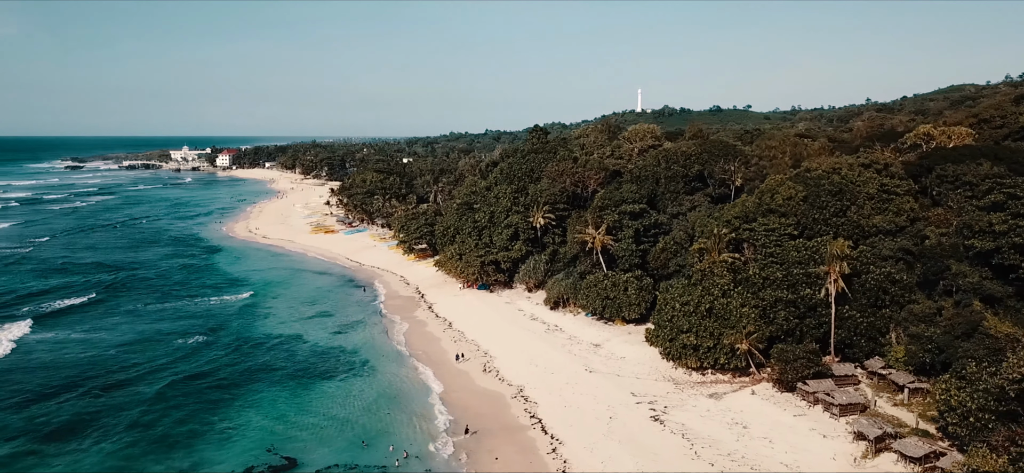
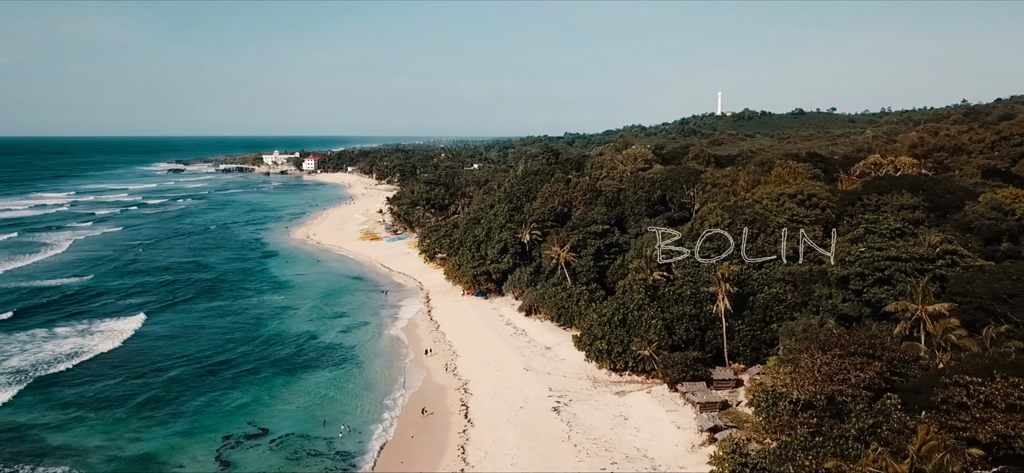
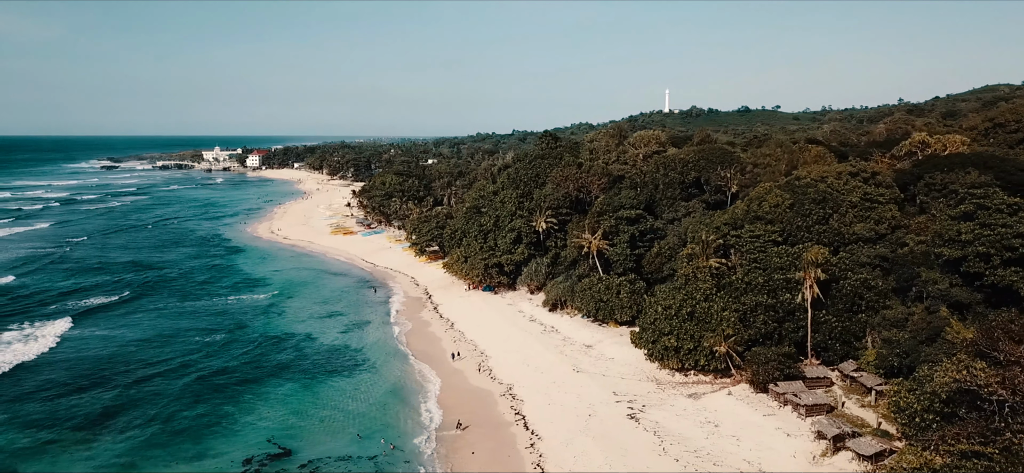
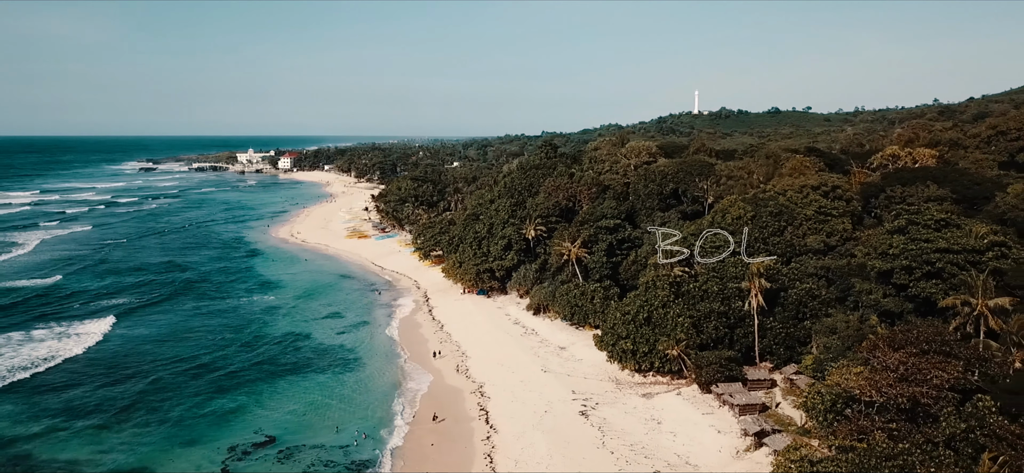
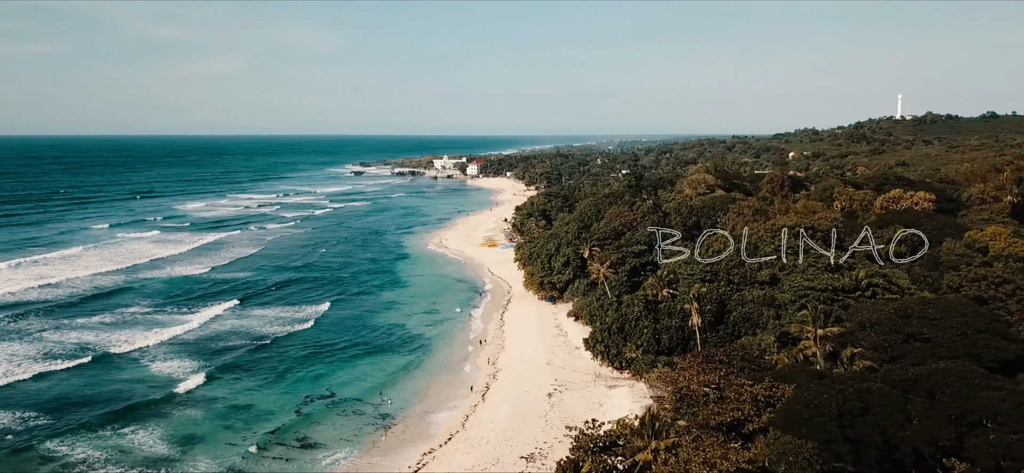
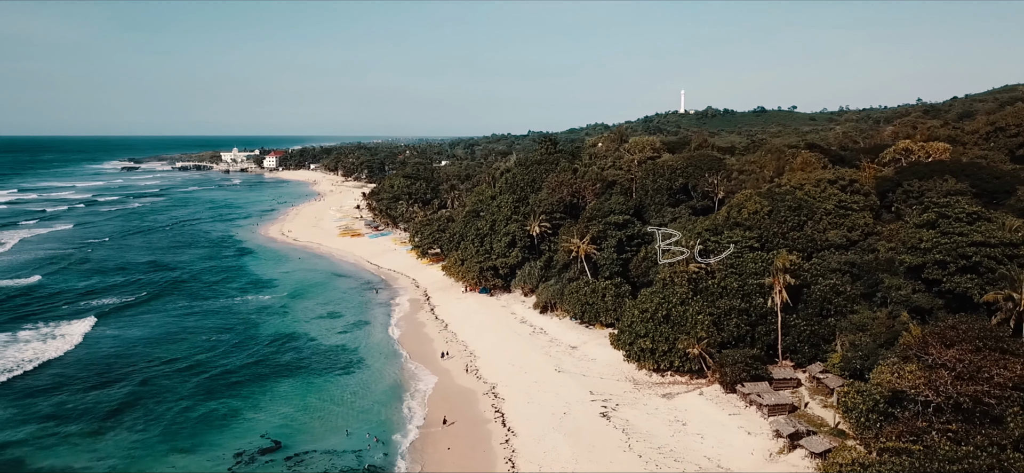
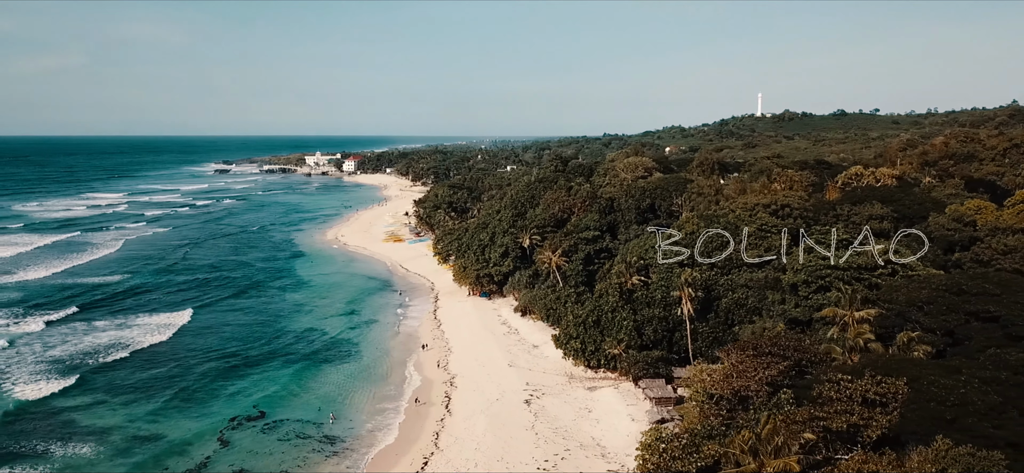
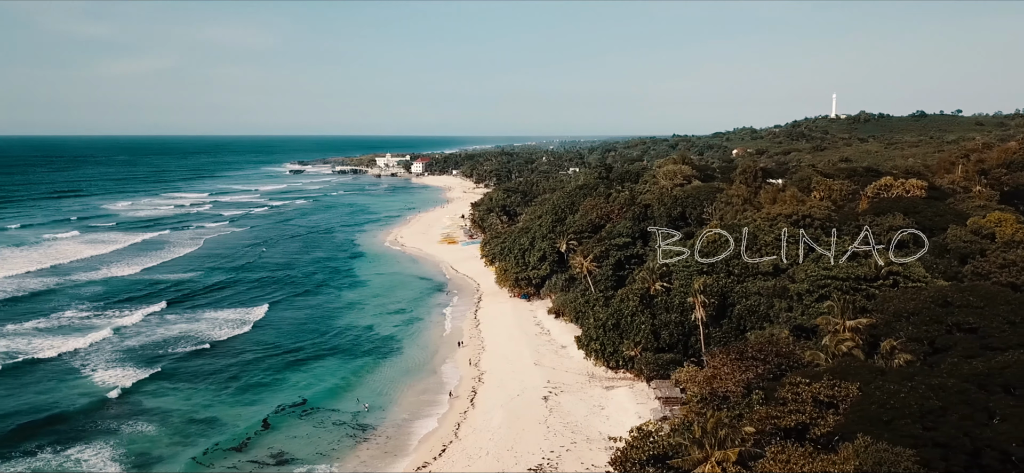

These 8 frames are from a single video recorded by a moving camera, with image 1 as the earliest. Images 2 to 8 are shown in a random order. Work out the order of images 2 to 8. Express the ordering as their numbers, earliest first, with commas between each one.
3, 6, 4, 2, 7, 8, 5
